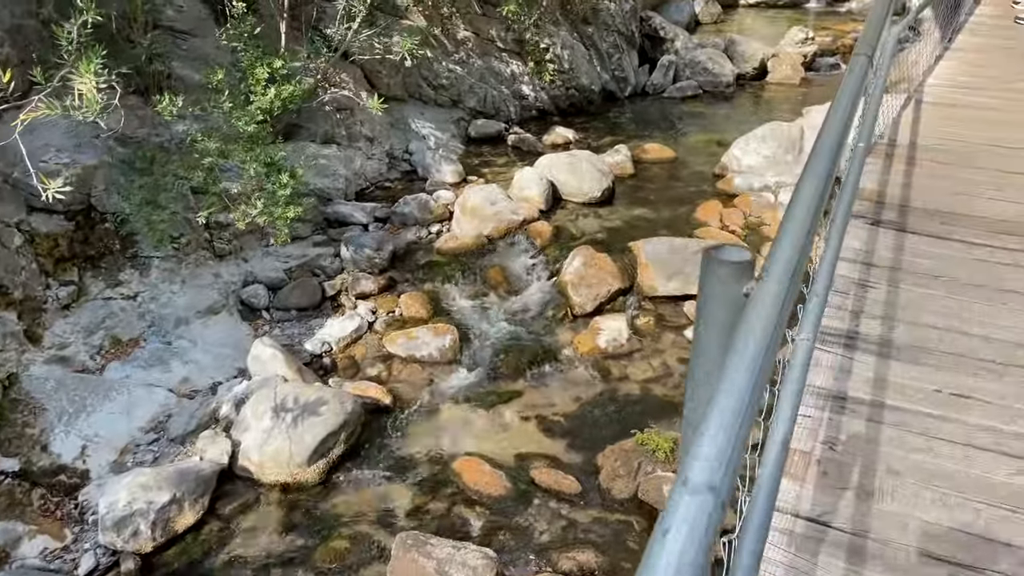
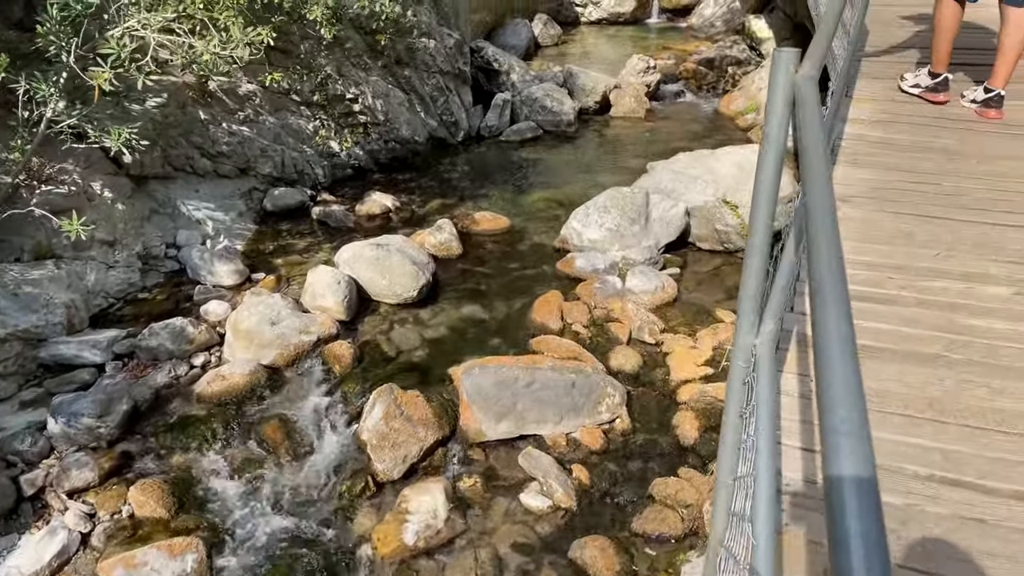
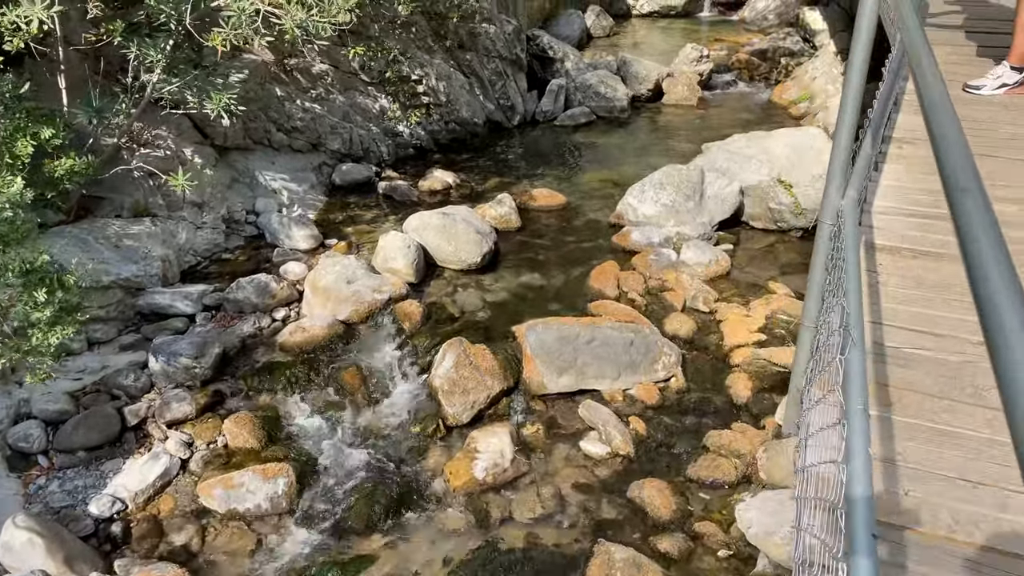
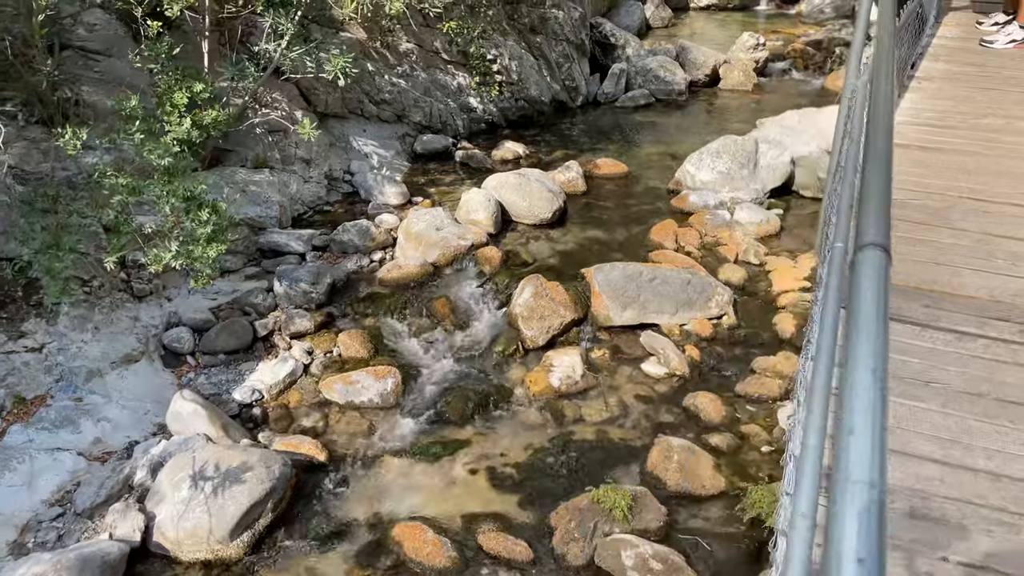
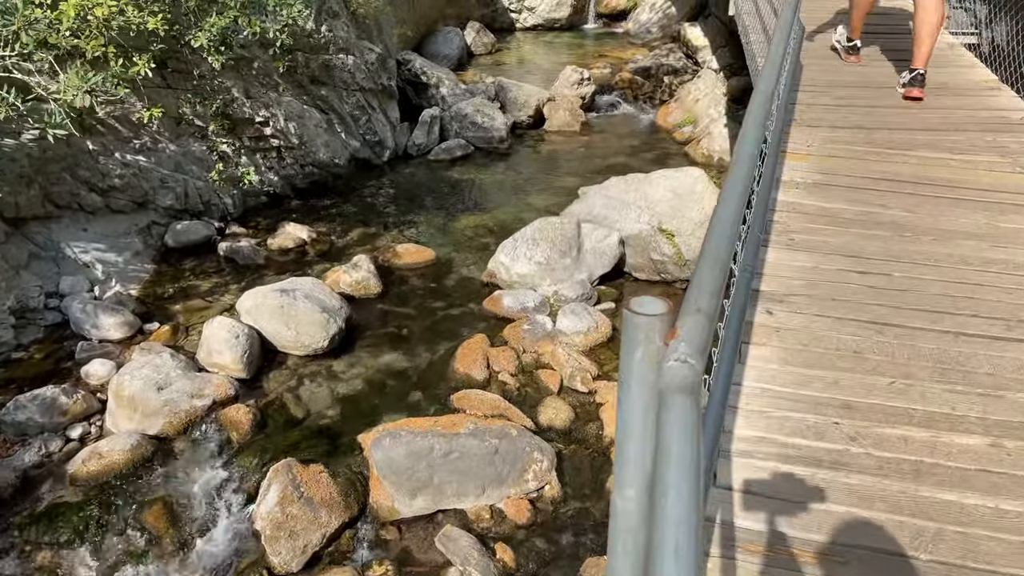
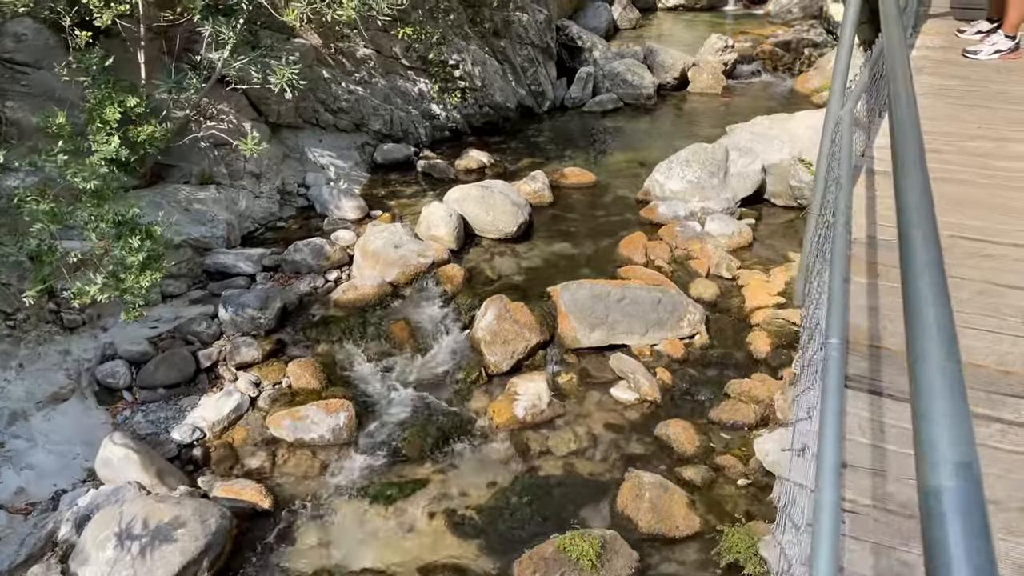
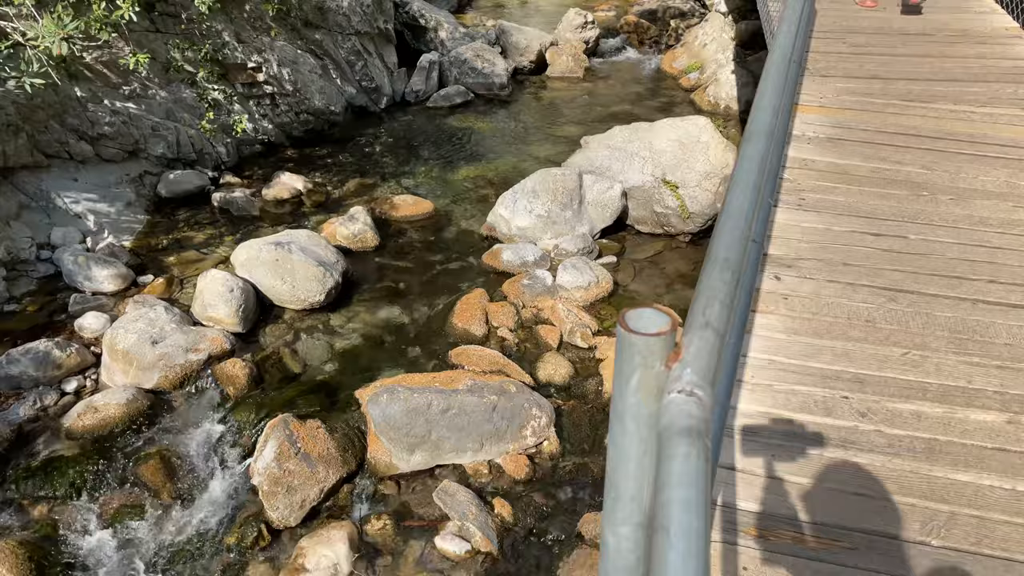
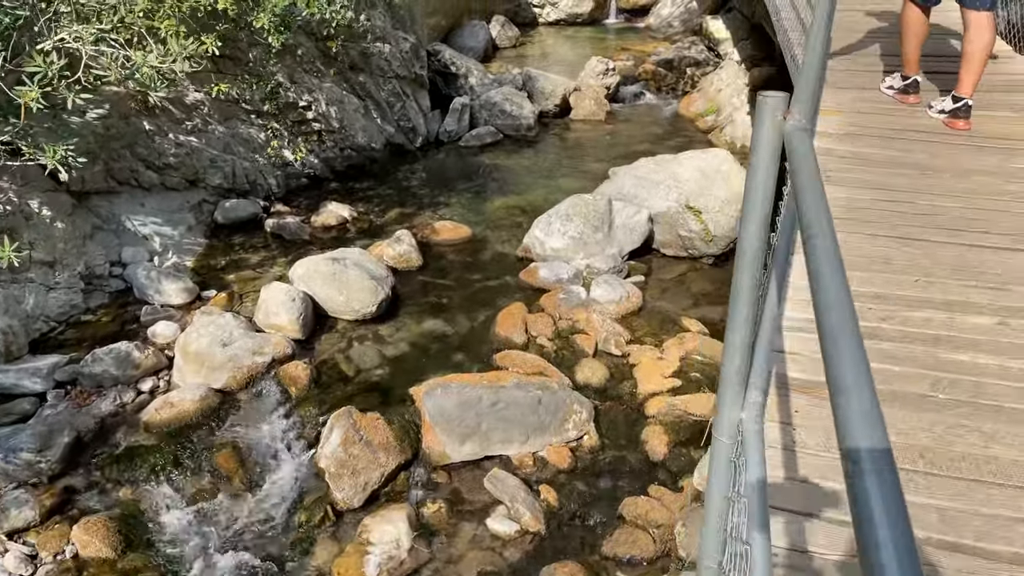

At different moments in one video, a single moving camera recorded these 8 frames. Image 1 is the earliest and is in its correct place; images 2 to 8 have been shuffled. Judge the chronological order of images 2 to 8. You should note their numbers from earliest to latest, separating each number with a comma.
4, 6, 3, 2, 8, 5, 7
